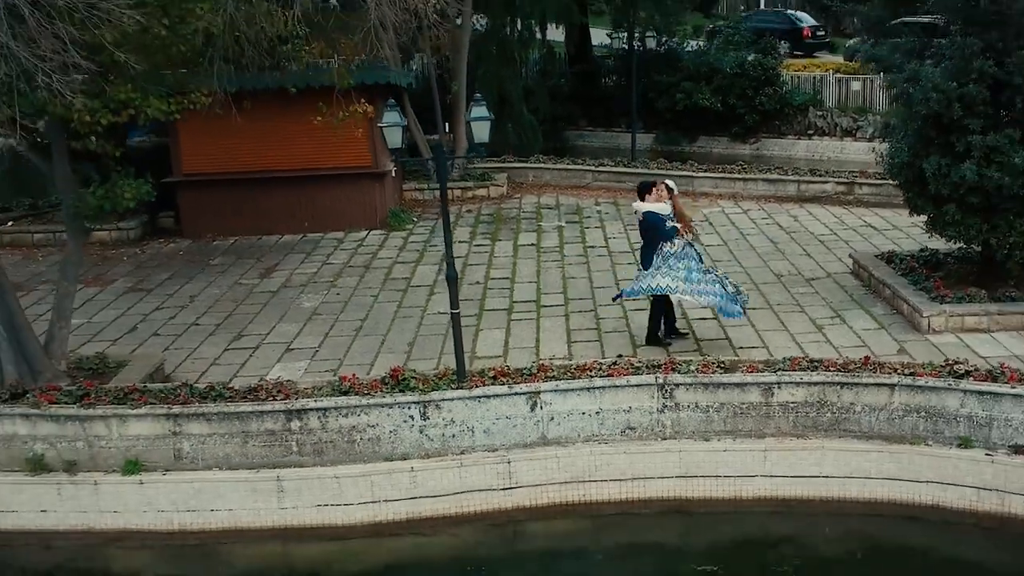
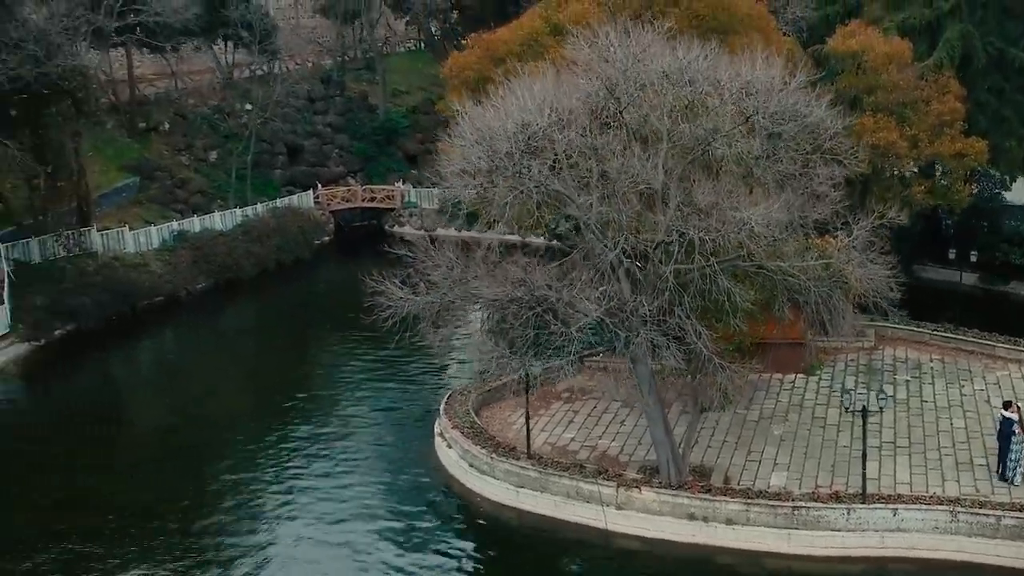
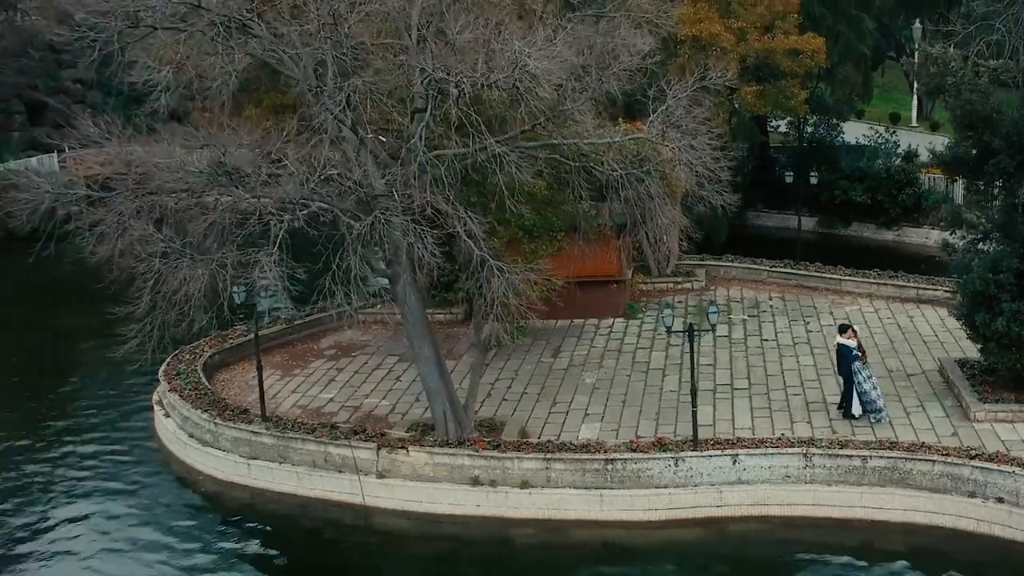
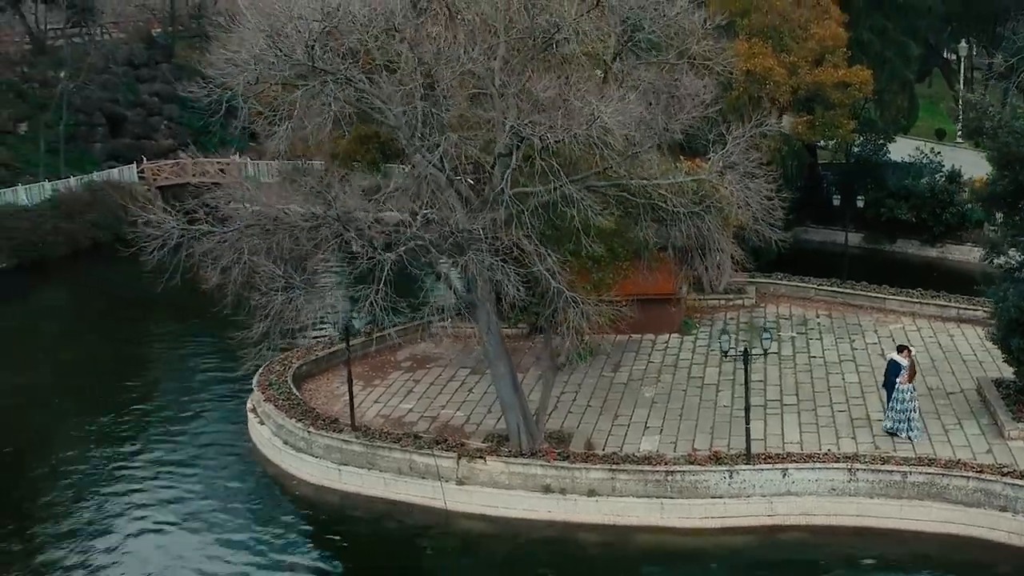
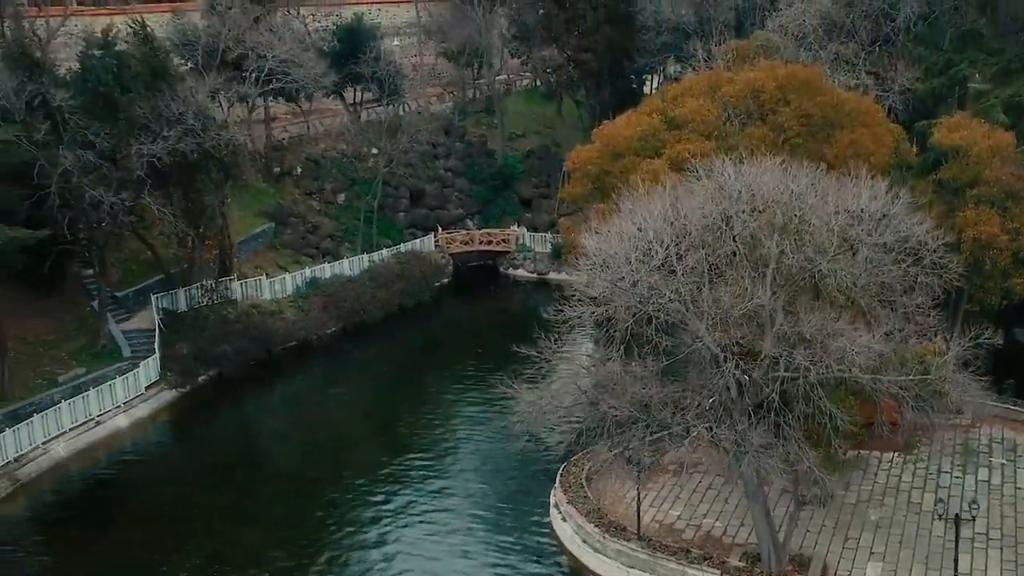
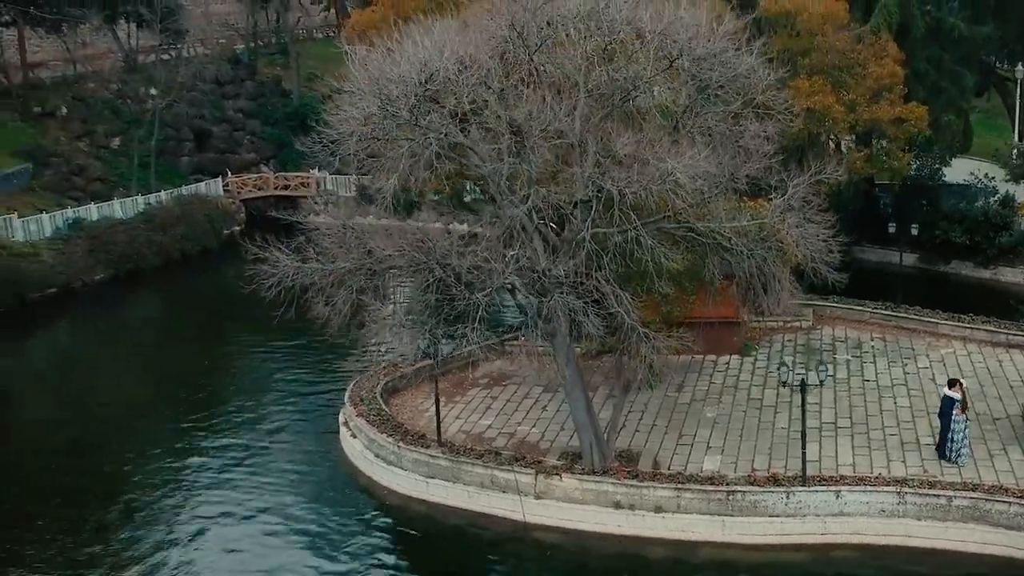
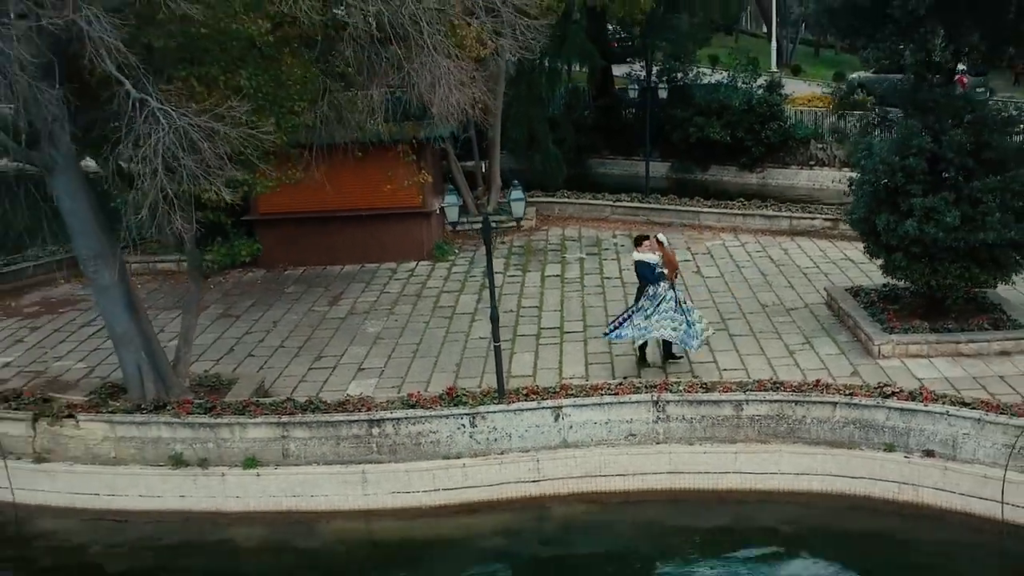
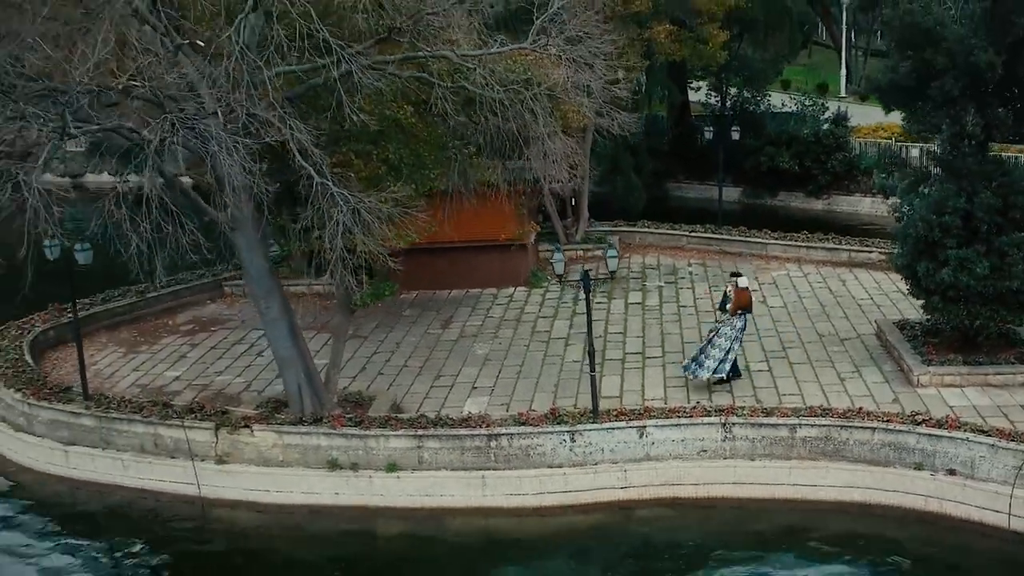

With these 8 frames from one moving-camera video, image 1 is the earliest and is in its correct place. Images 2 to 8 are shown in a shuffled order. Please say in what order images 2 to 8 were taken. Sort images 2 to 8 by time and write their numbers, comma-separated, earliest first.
7, 8, 3, 4, 6, 2, 5
